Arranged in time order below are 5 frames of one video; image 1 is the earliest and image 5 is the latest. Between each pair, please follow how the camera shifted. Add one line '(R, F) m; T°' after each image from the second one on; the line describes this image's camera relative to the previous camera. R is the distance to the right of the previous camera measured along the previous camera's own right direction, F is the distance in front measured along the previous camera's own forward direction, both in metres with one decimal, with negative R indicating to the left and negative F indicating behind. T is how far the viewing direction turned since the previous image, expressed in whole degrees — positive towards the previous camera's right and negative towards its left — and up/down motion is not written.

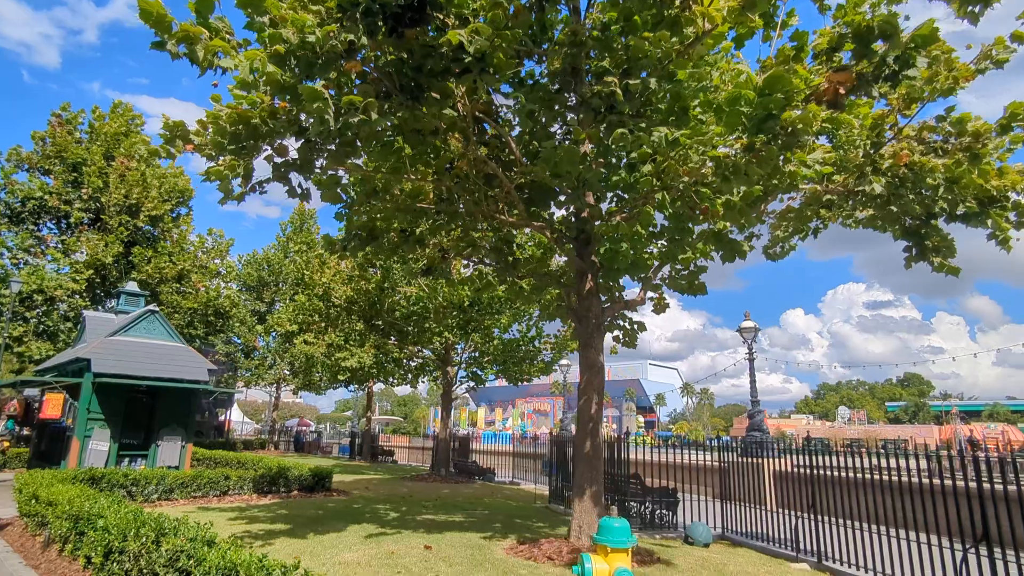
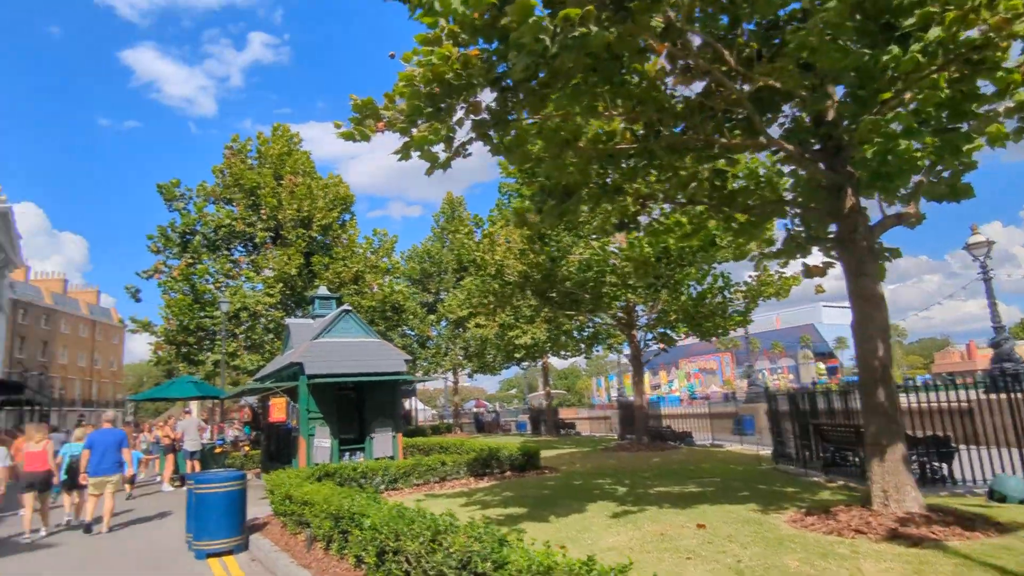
(-0.9, +0.7) m; -13°
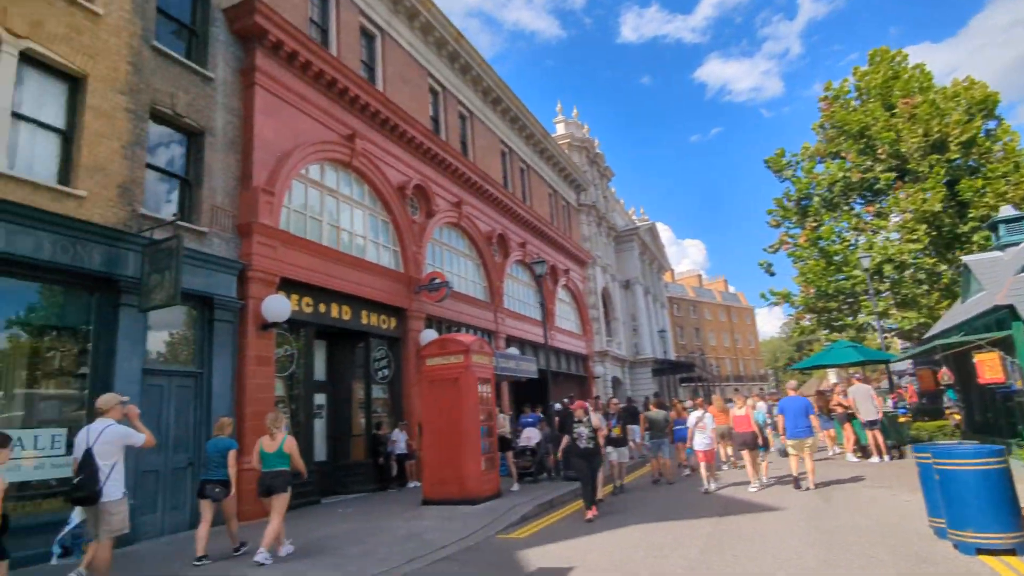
(-1.2, +0.6) m; -52°
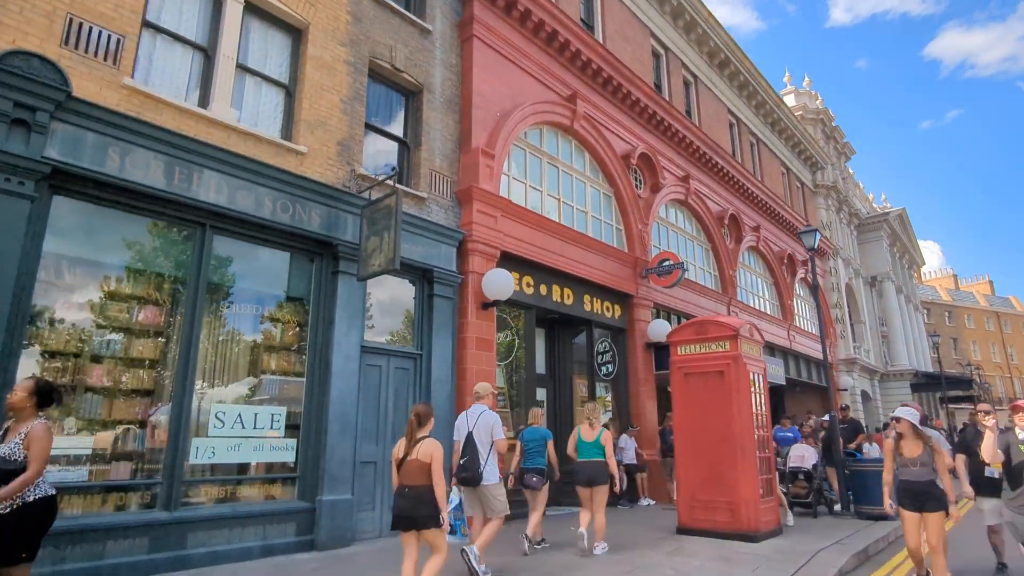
(-1.3, +2.2) m; -17°
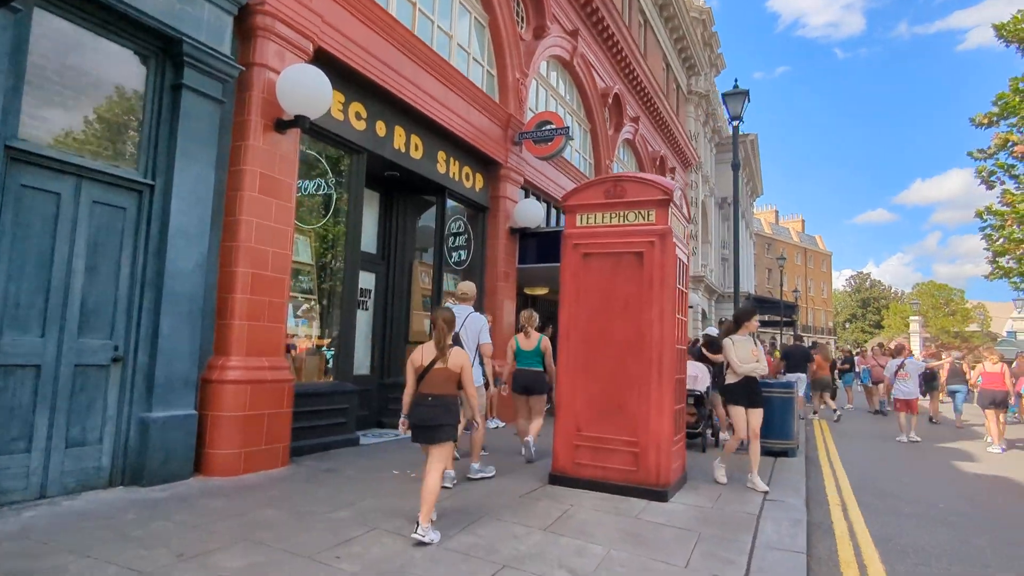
(+0.3, +3.5) m; +15°
